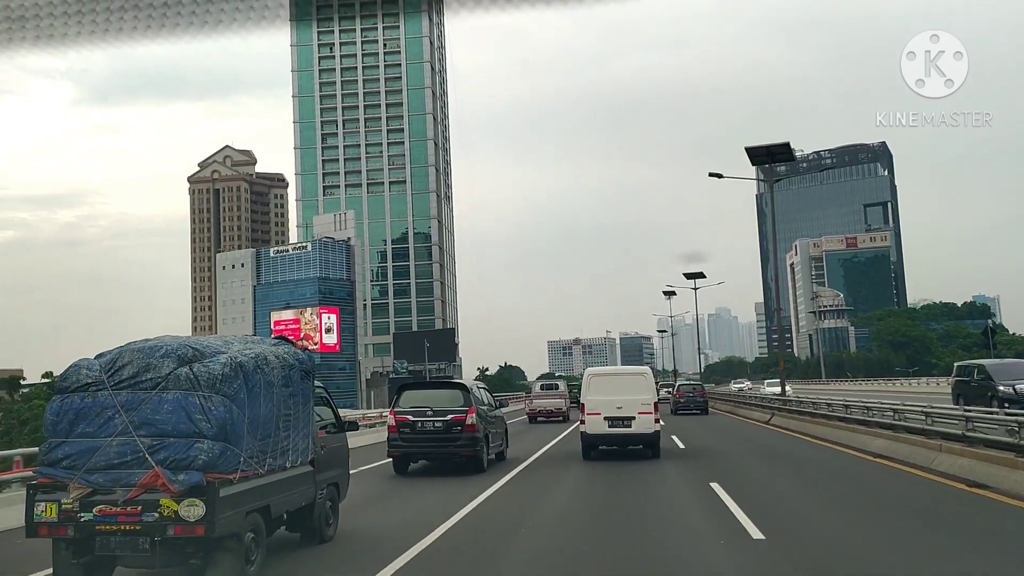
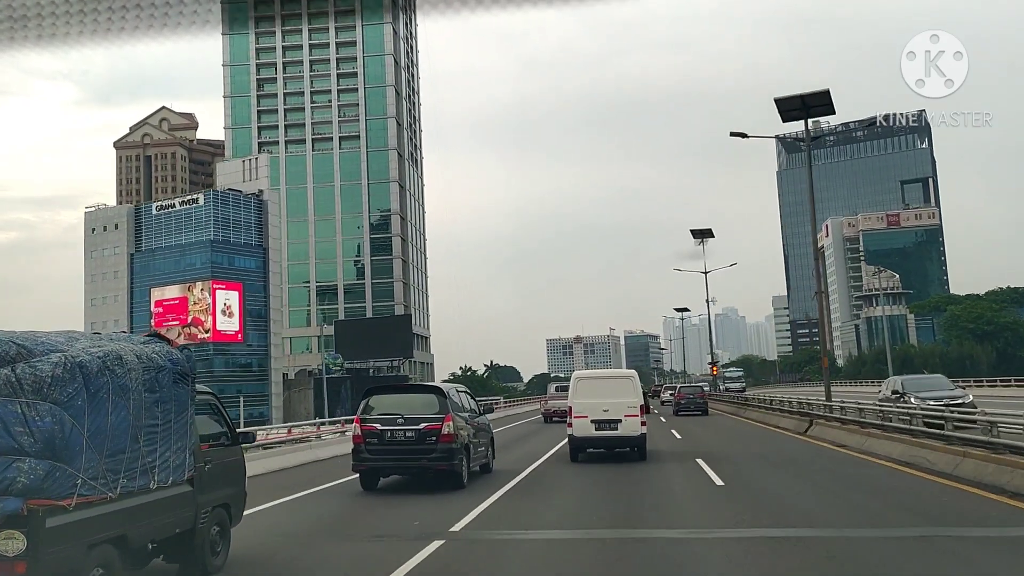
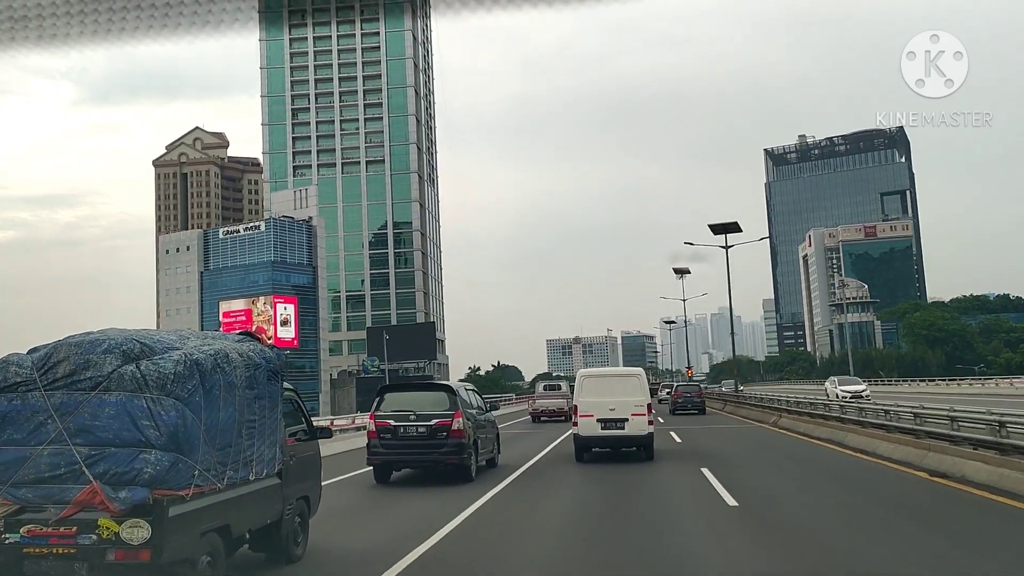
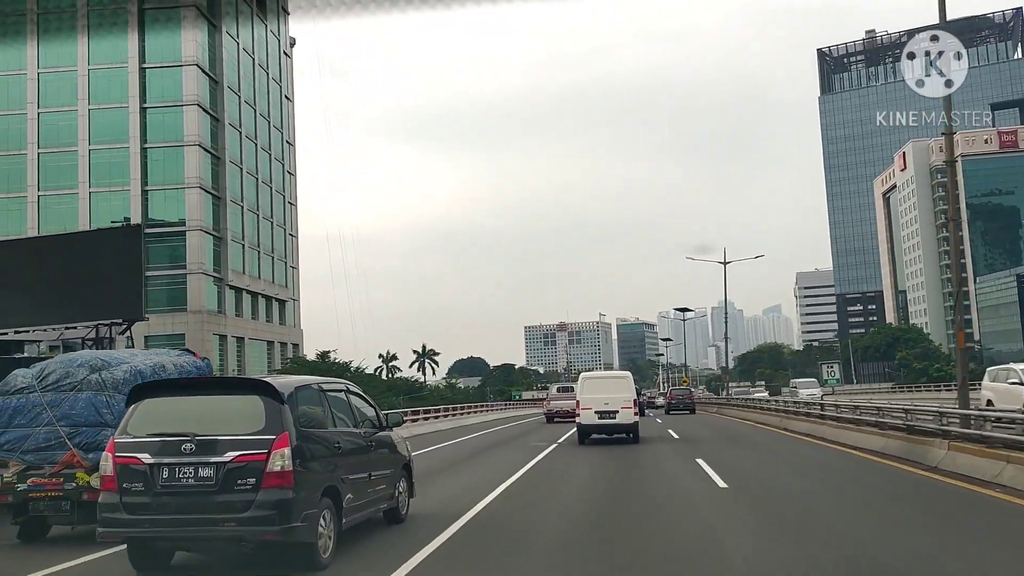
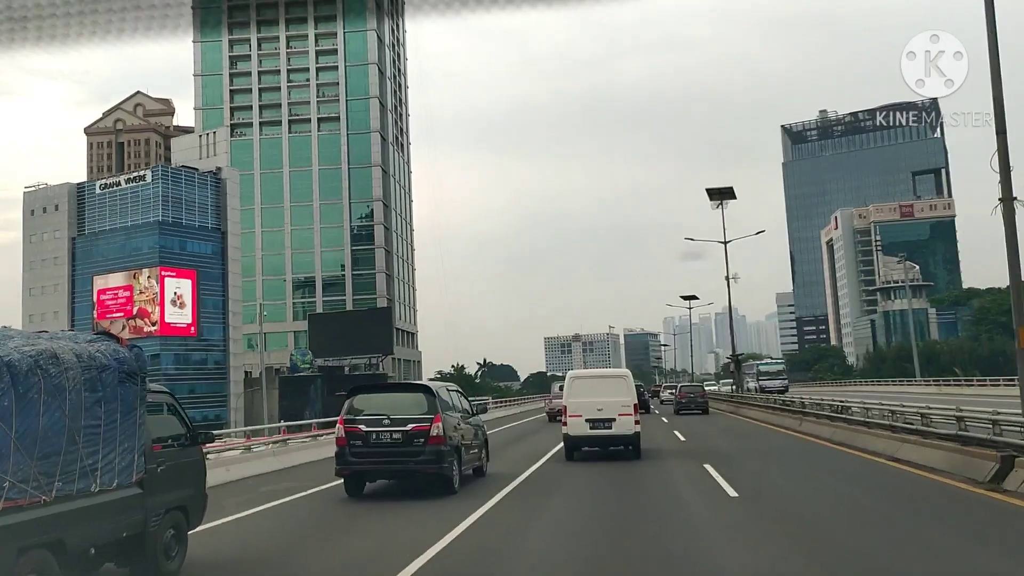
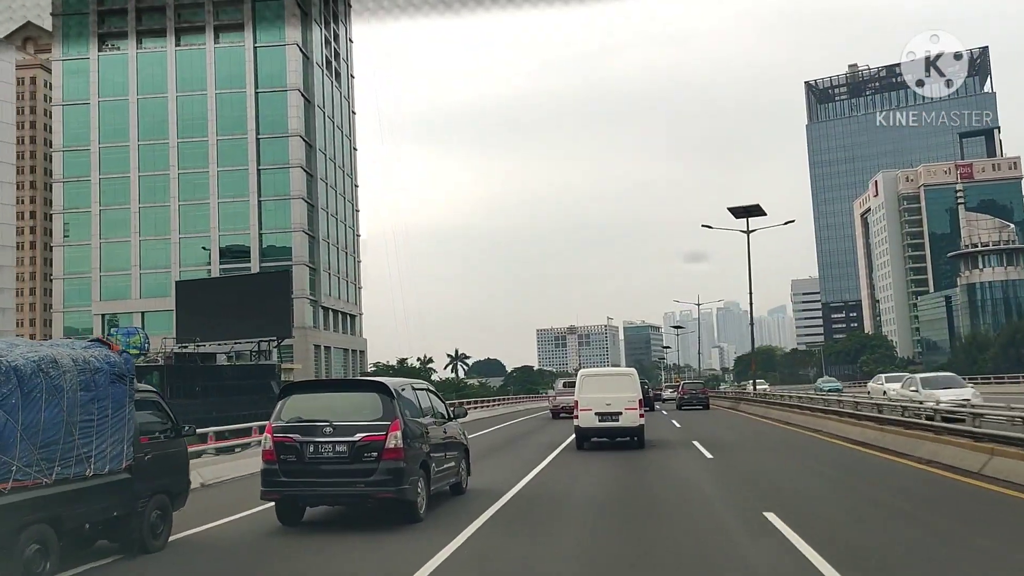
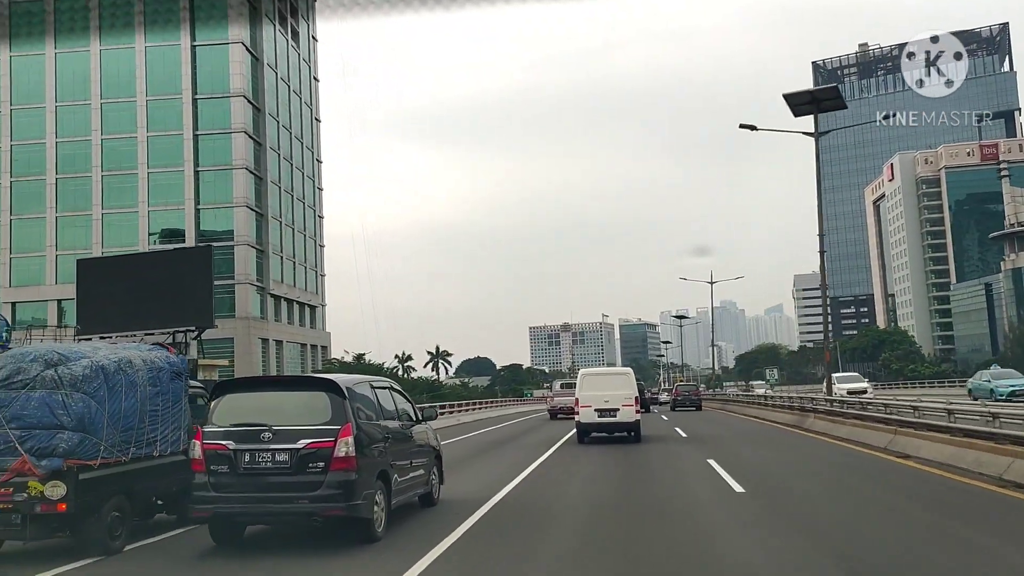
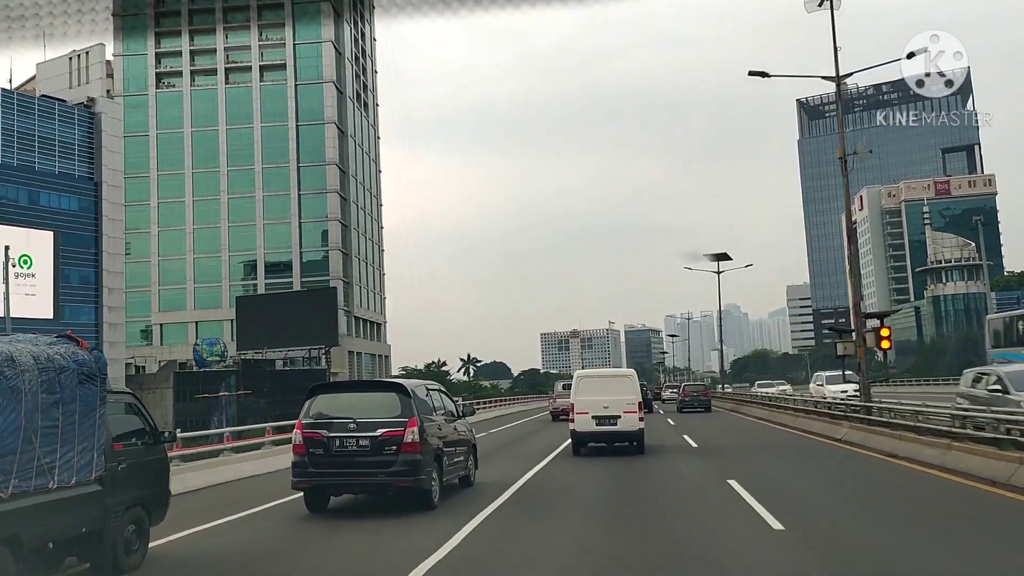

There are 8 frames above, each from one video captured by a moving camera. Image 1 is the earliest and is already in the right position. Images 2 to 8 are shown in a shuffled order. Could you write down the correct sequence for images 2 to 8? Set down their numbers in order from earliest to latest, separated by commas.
3, 2, 5, 8, 6, 7, 4
